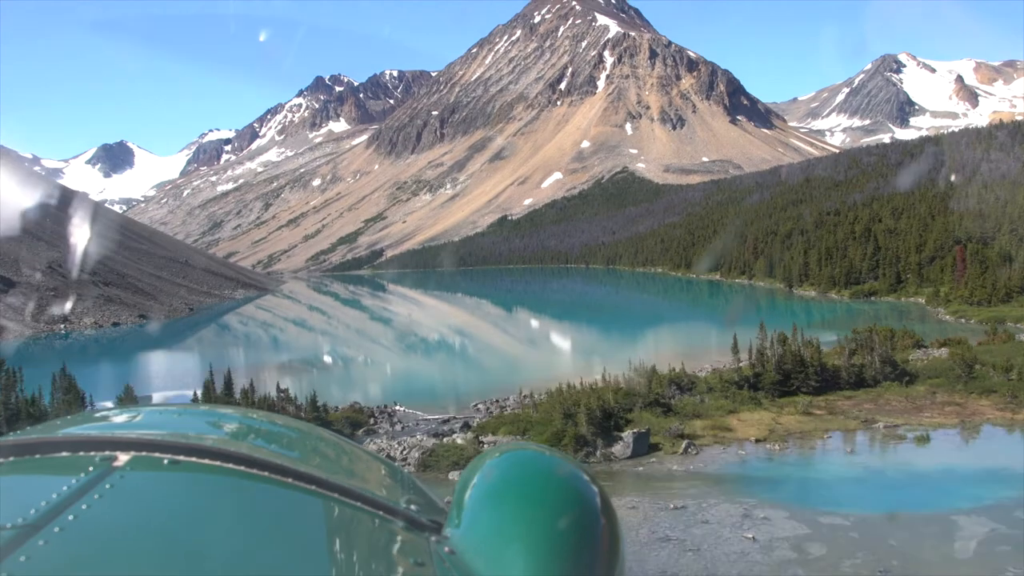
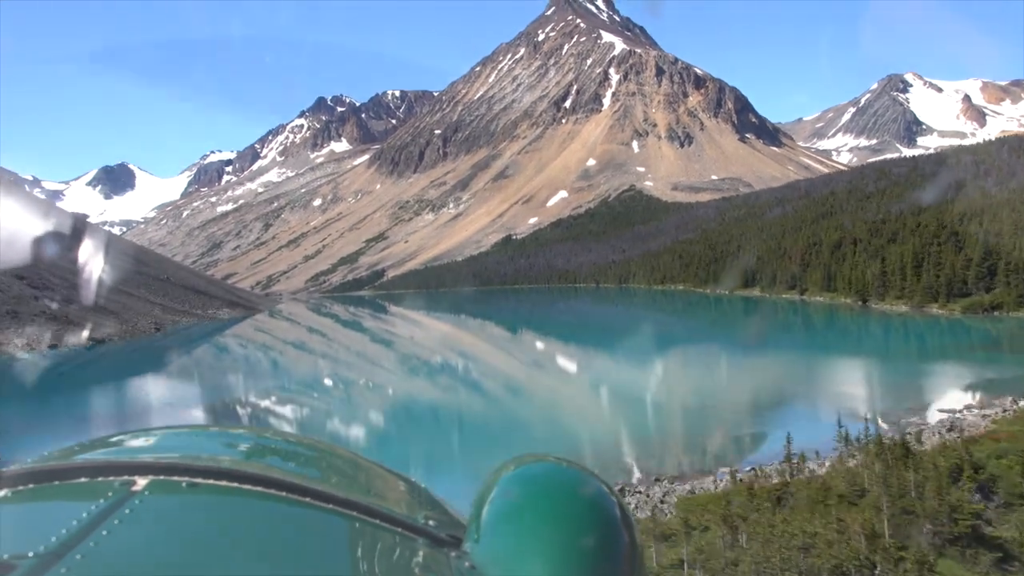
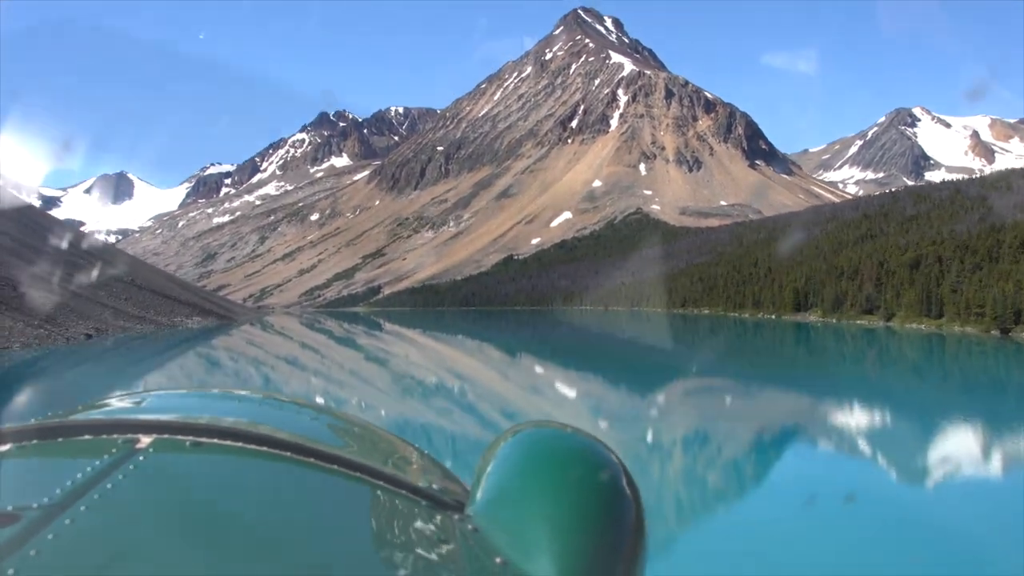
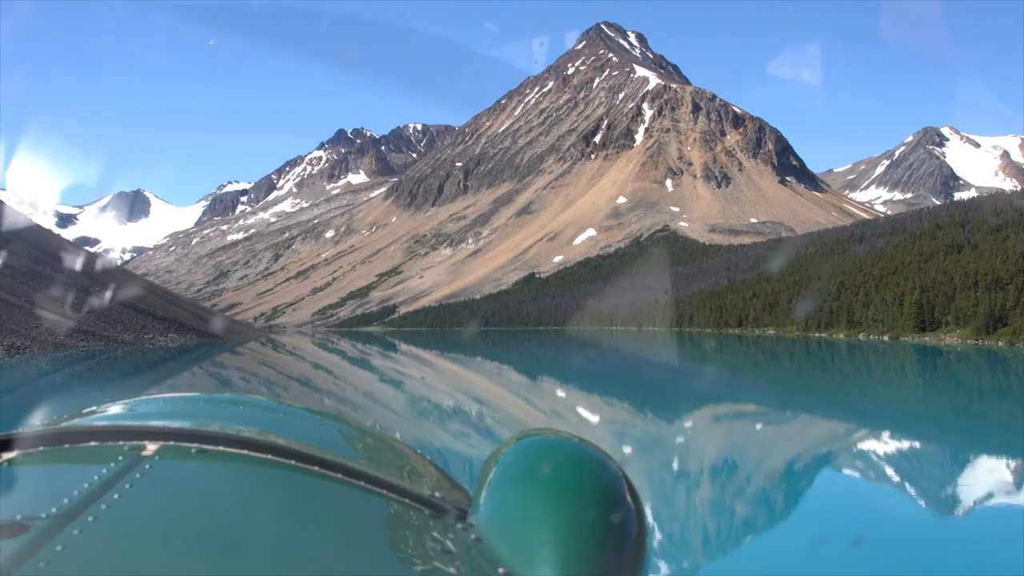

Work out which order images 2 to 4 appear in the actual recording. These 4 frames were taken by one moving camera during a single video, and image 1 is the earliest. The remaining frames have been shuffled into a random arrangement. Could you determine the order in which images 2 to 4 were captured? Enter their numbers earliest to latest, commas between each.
2, 3, 4
